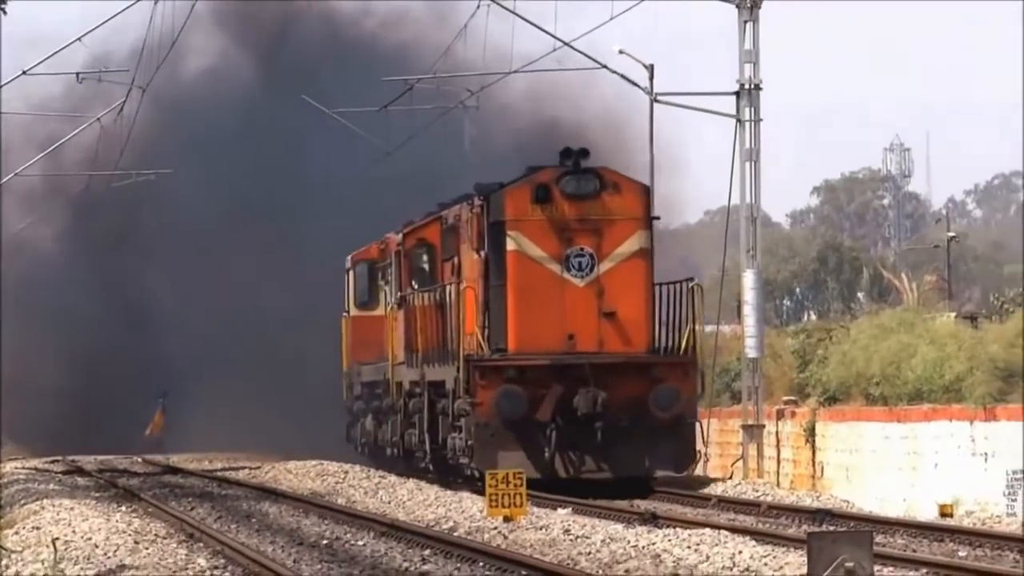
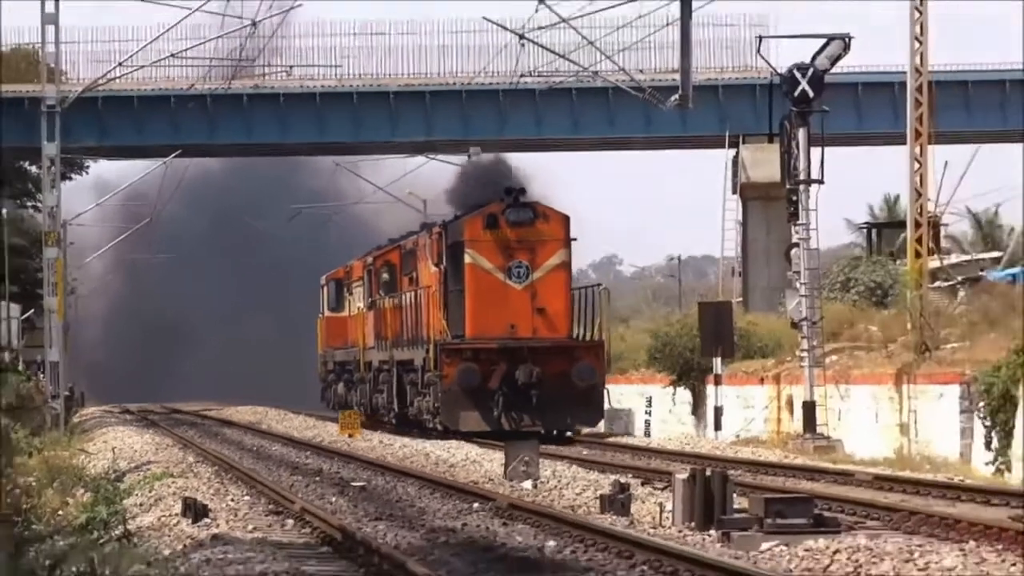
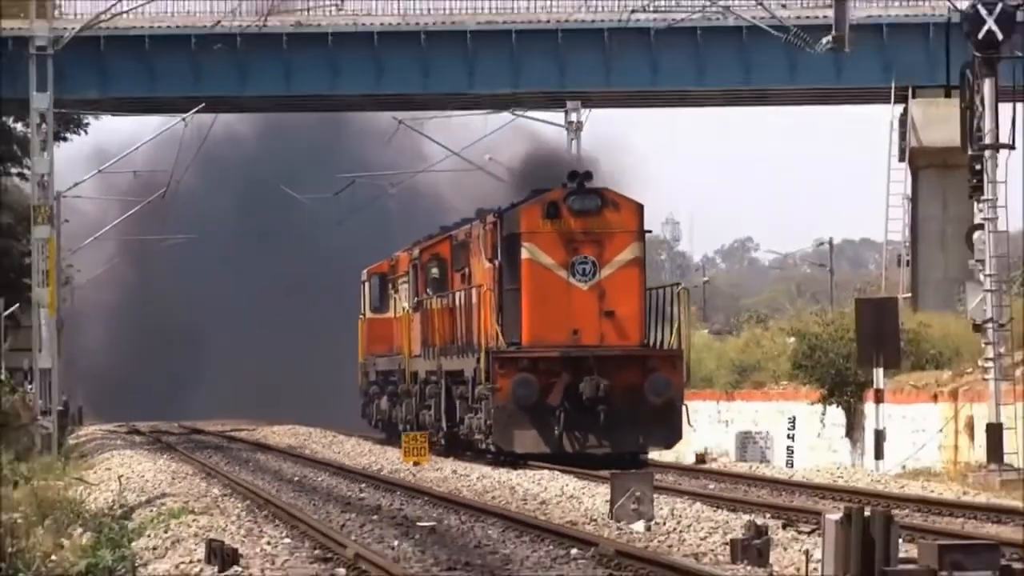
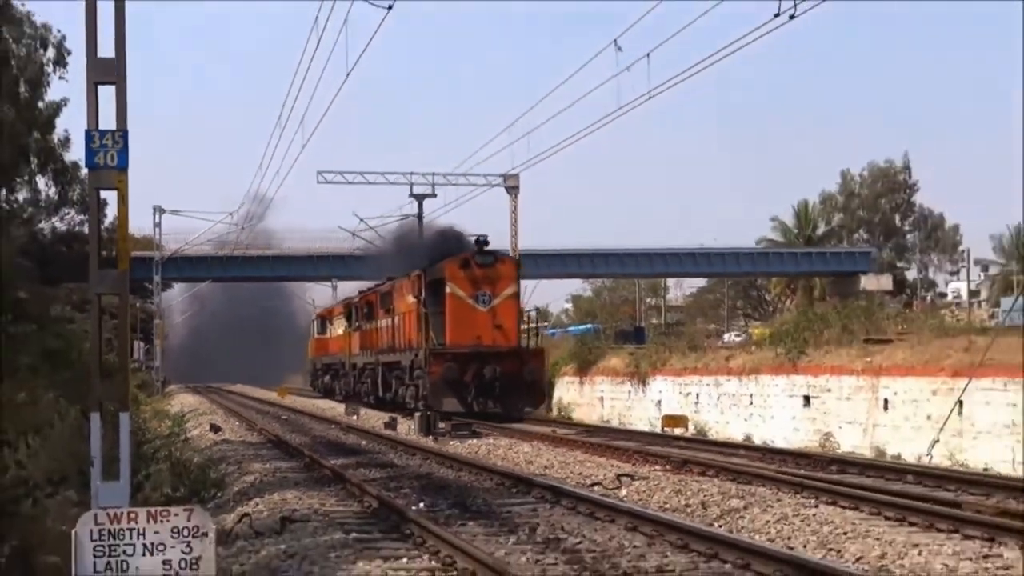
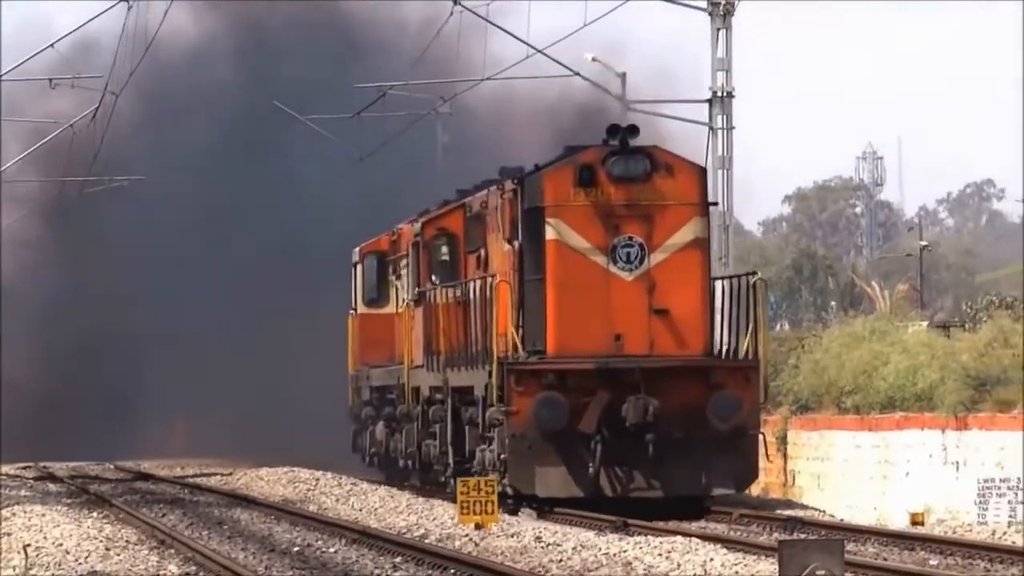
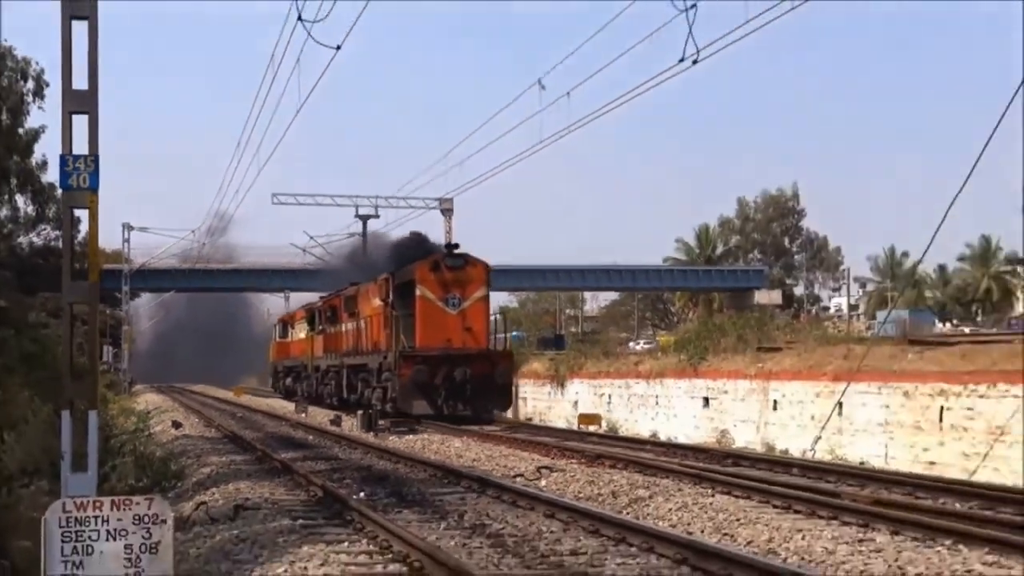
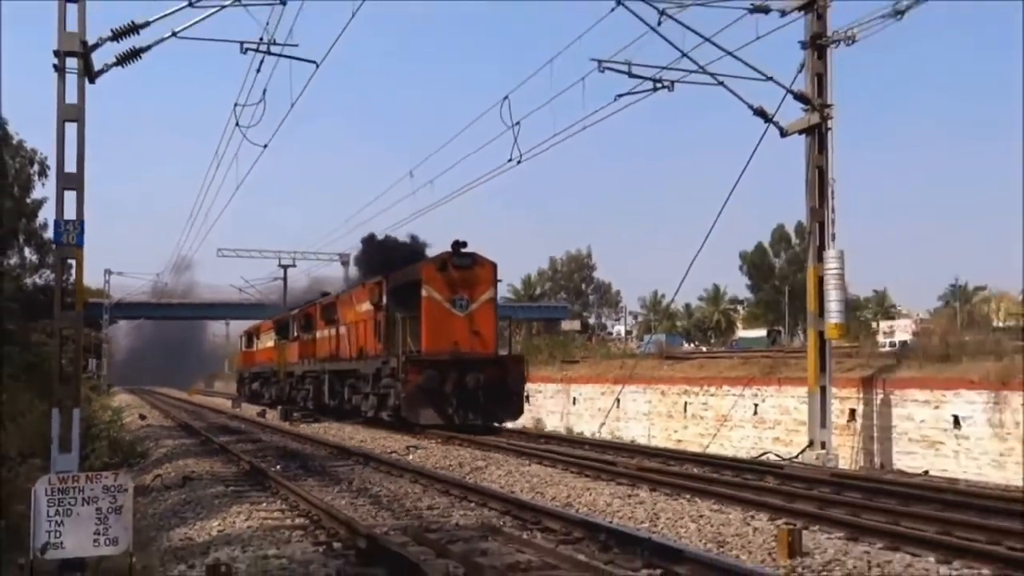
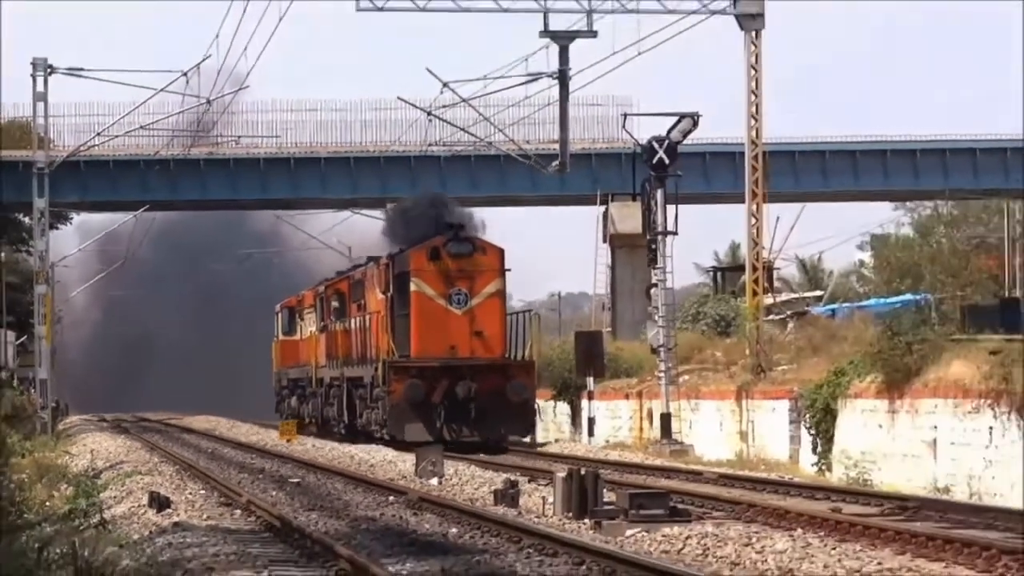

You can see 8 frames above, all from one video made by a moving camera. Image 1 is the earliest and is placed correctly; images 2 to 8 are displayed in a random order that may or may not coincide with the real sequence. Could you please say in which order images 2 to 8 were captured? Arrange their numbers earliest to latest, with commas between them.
5, 3, 2, 8, 4, 6, 7
